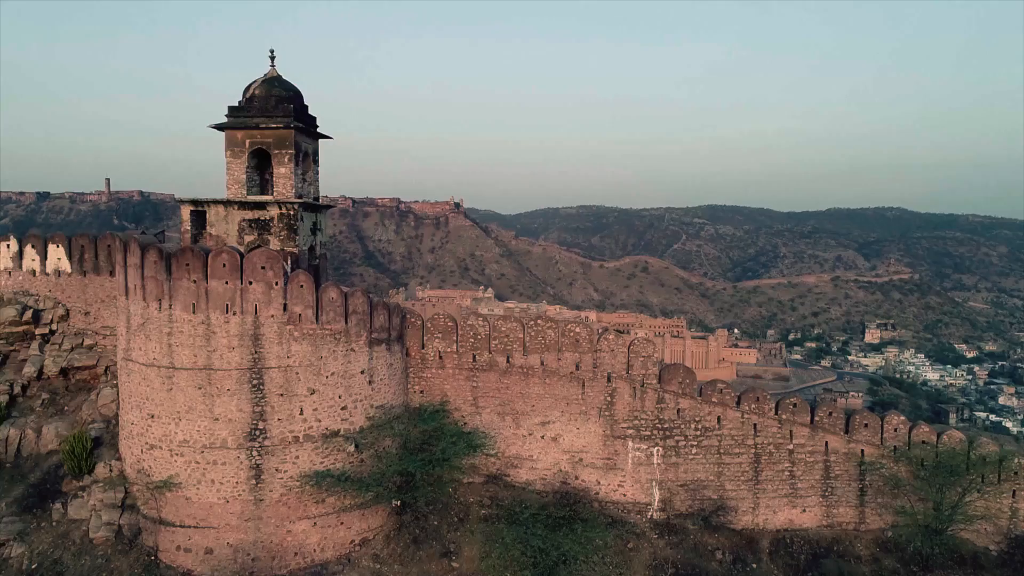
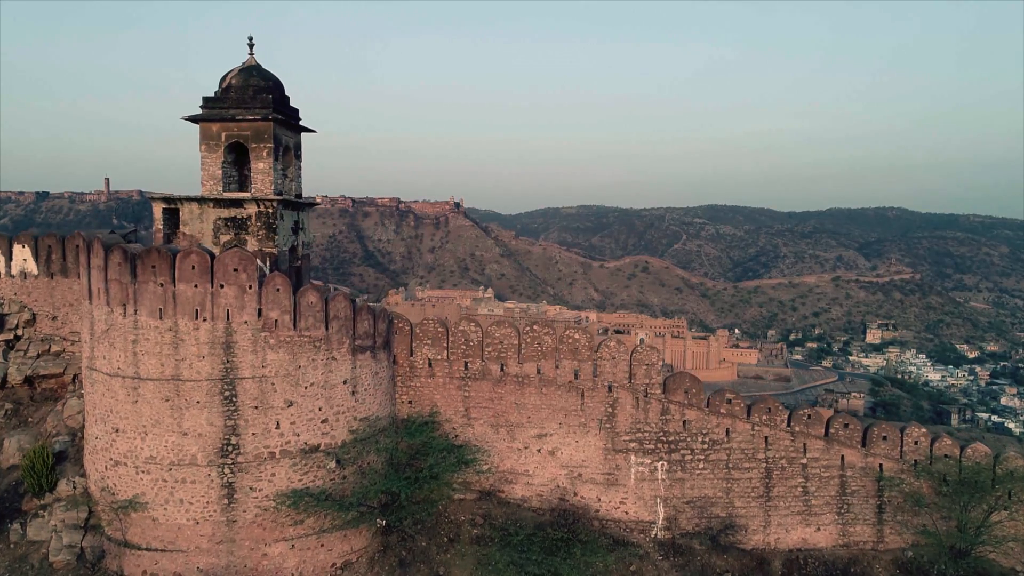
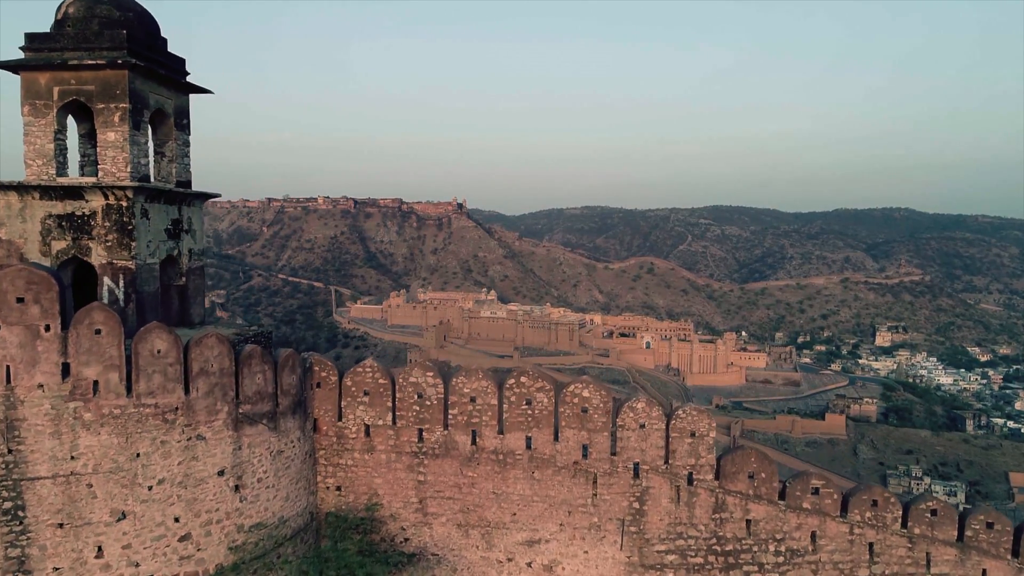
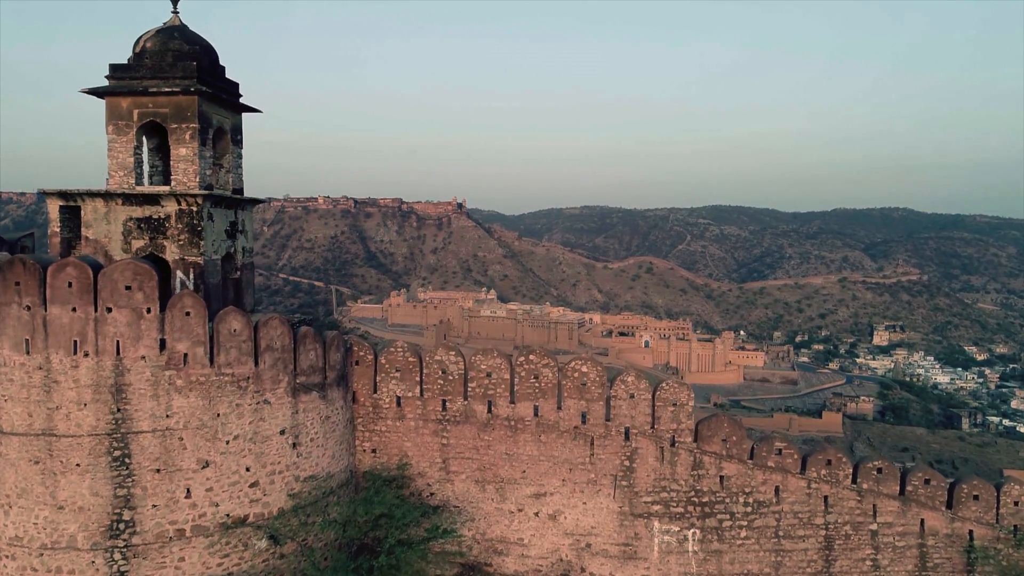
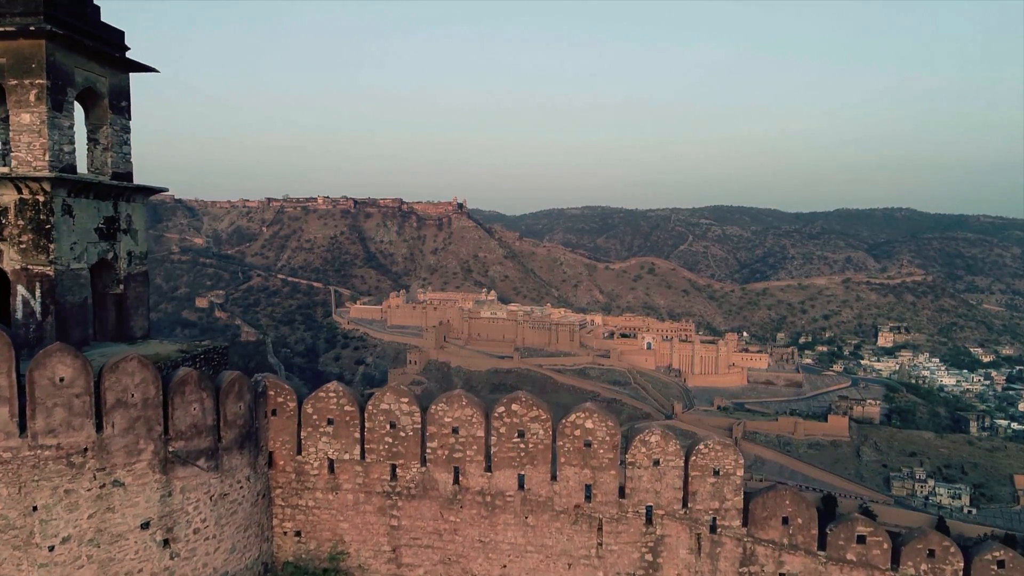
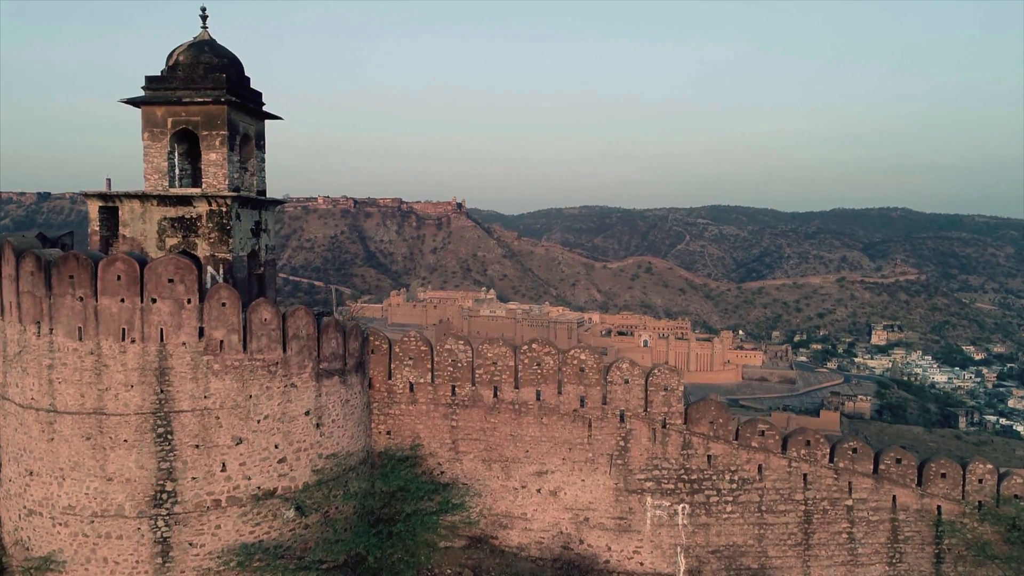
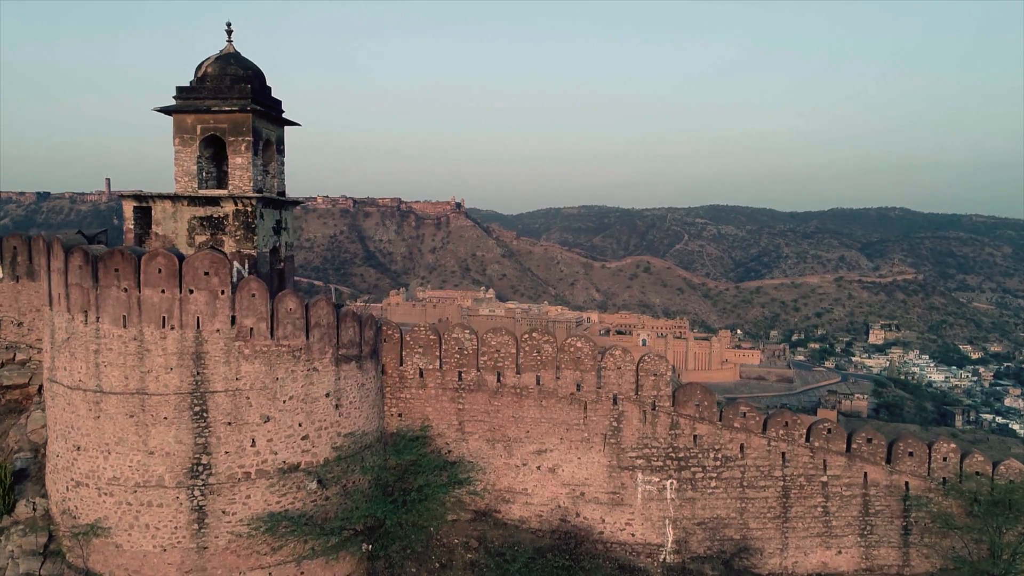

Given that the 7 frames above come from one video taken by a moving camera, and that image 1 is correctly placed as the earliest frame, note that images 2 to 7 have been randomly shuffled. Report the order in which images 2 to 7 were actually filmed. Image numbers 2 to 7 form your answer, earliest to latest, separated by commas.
2, 7, 6, 4, 3, 5
